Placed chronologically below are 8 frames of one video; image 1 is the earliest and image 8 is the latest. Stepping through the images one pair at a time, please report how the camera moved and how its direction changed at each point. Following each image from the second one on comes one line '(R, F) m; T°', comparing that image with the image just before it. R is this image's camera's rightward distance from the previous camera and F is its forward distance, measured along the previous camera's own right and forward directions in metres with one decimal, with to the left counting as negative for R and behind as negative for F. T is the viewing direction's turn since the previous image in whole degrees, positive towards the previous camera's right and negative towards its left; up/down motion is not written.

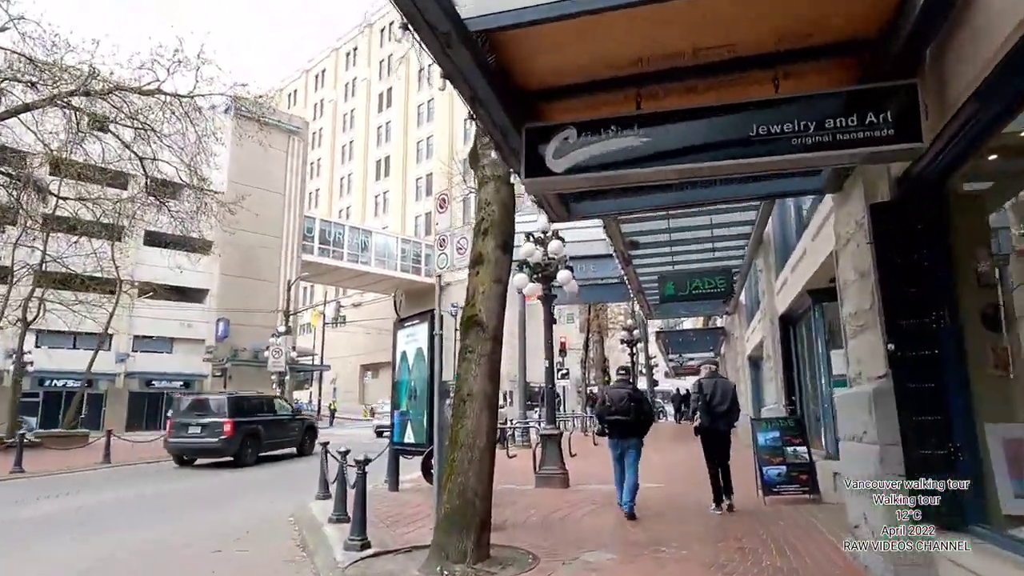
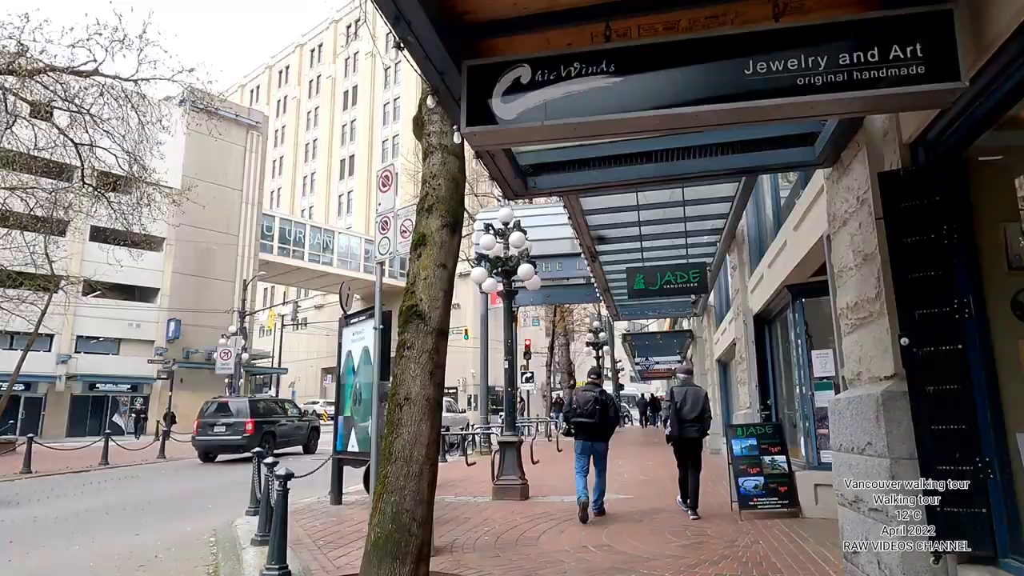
(+0.2, +0.9) m; +3°
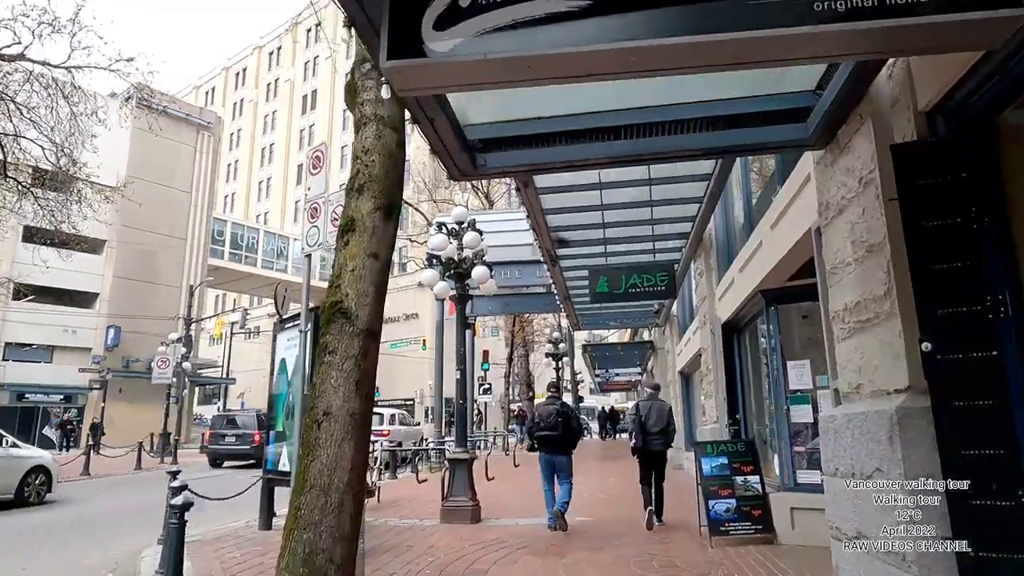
(+0.1, +0.8) m; +3°
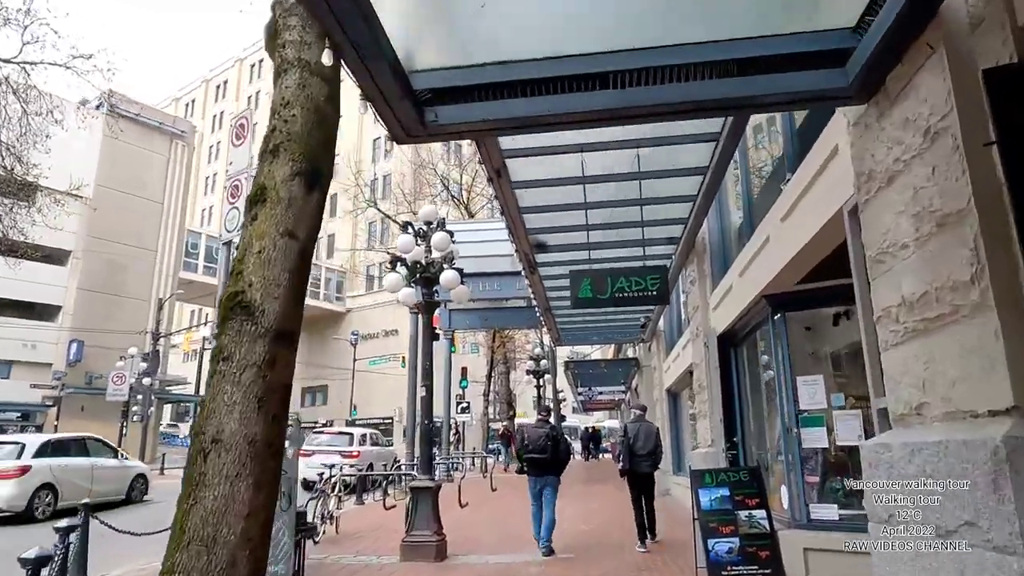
(+0.1, +1.0) m; +1°
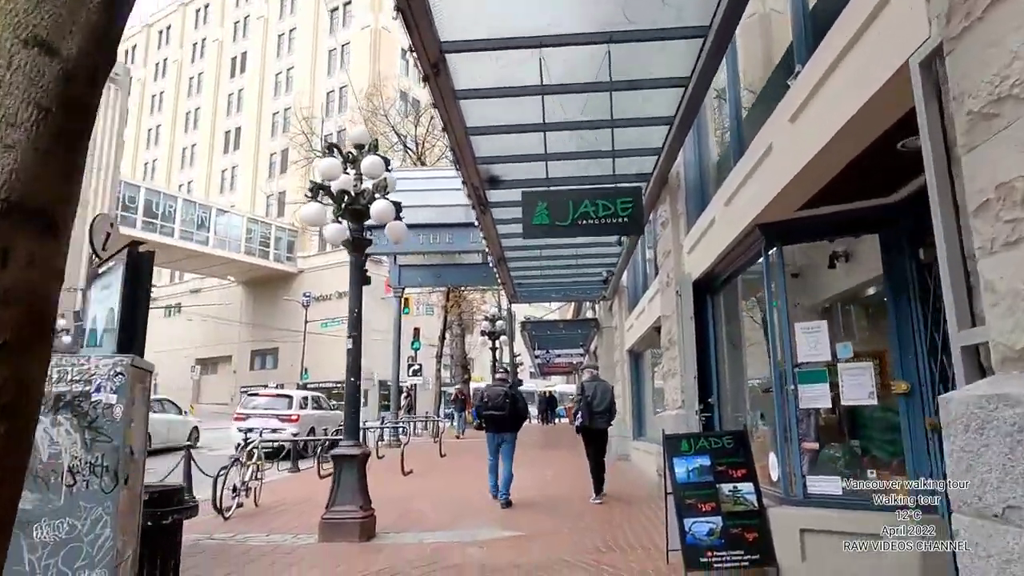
(+0.2, +1.3) m; +3°
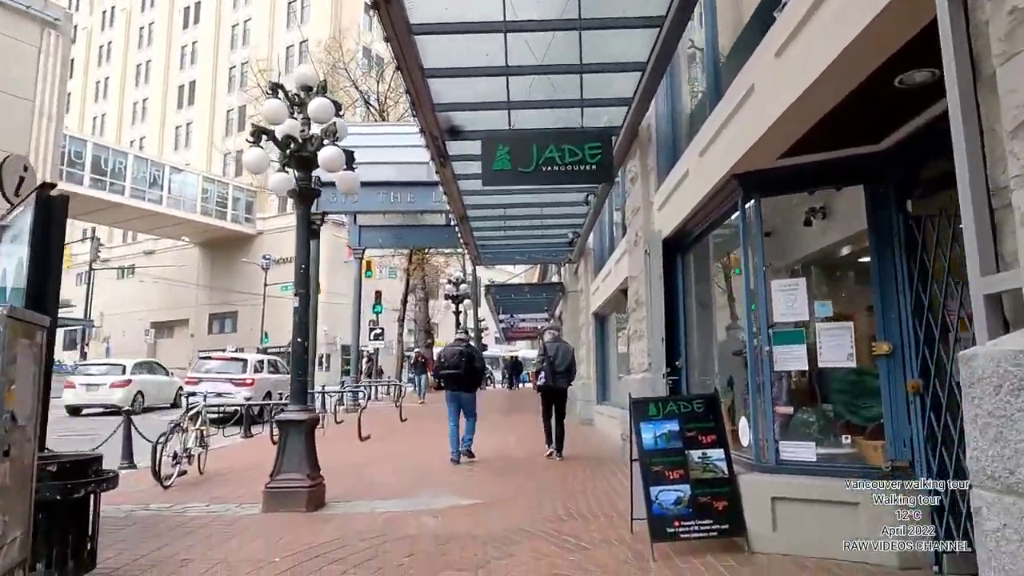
(+0.1, +0.4) m; +3°
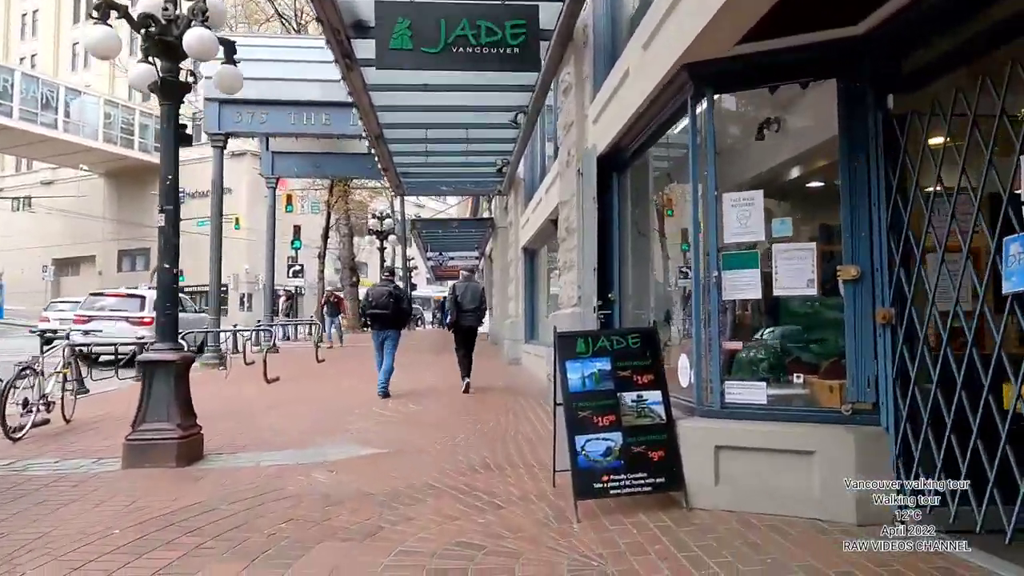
(+0.2, +0.9) m; +6°
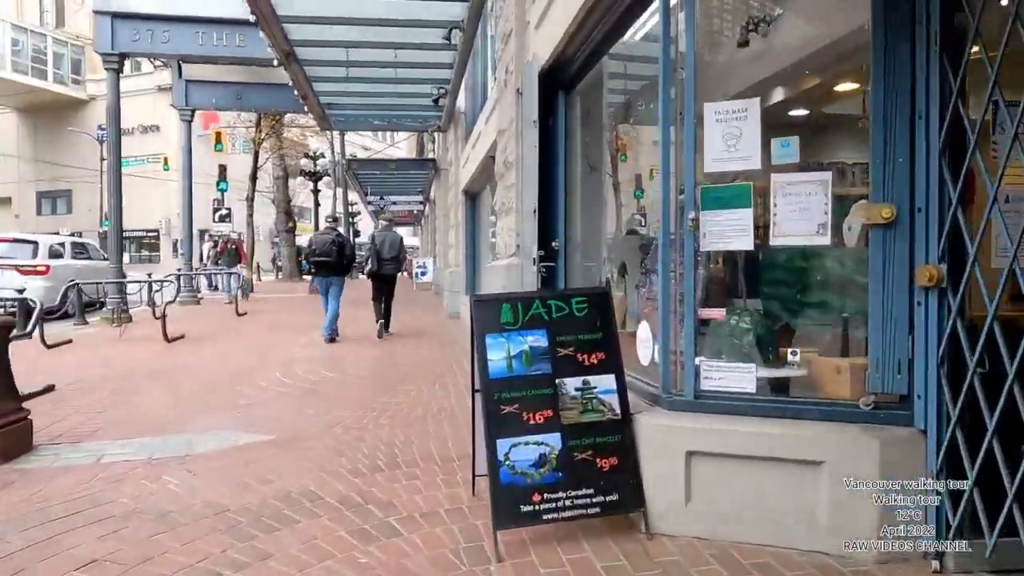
(+0.2, +1.2) m; +4°
